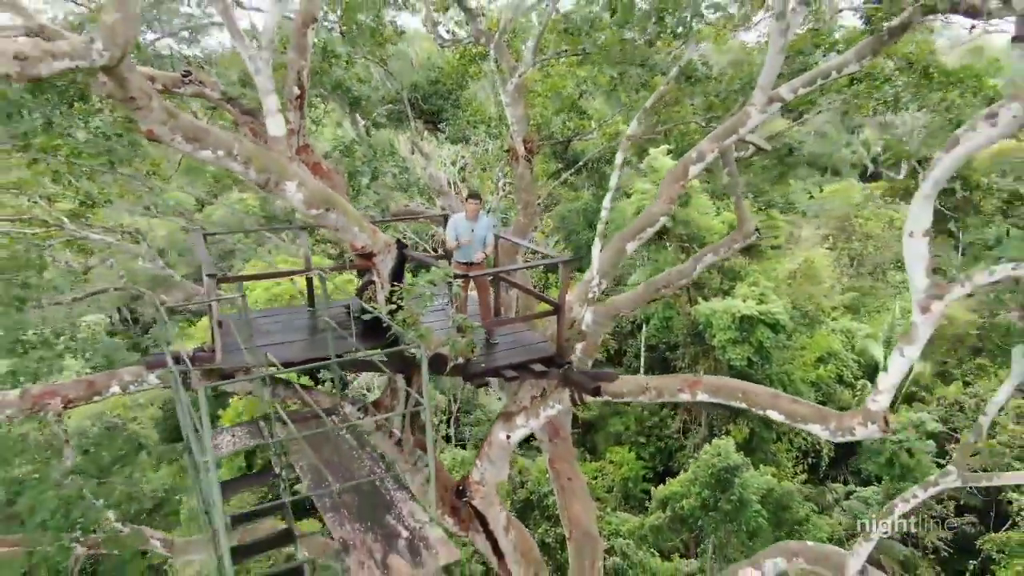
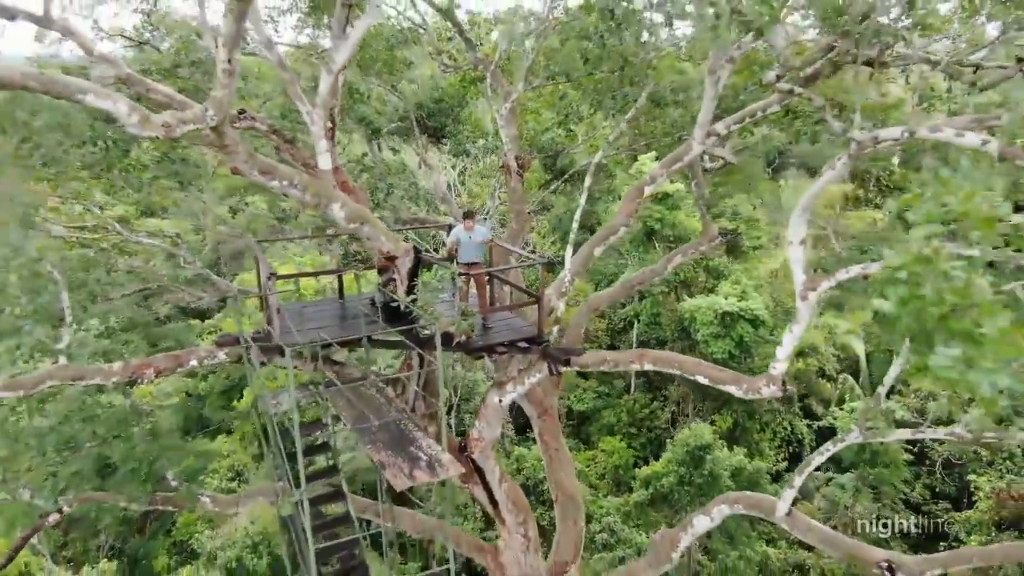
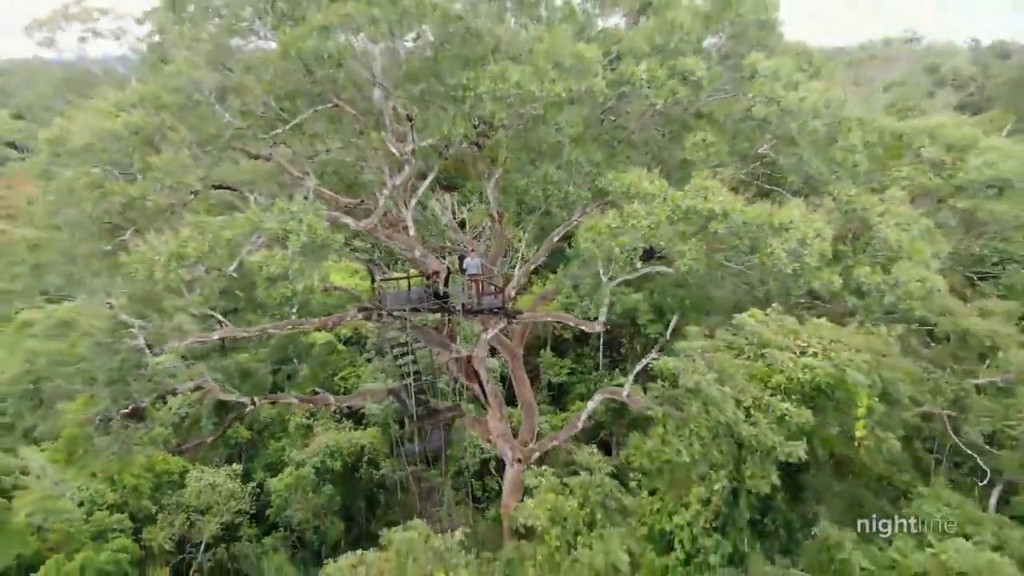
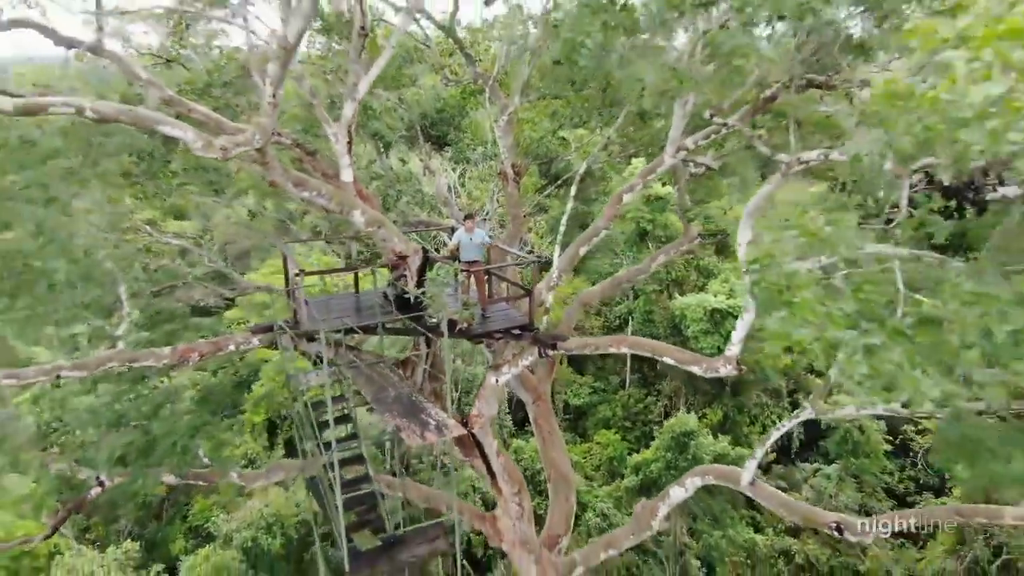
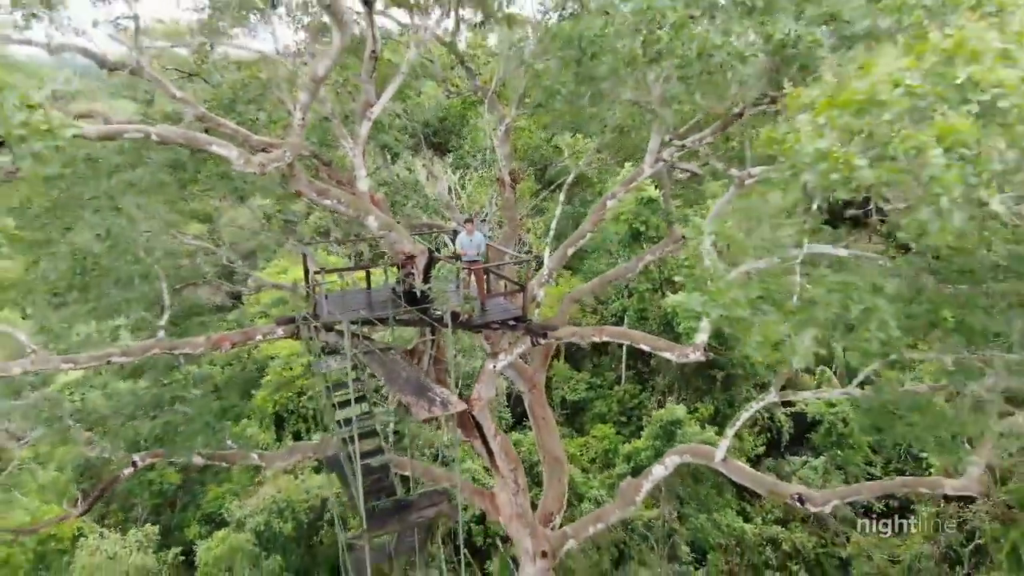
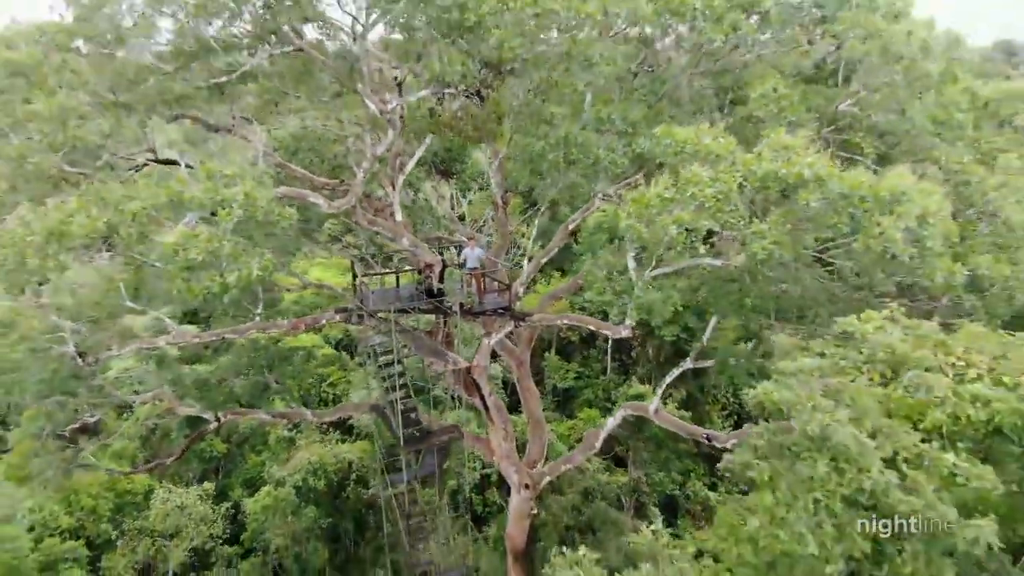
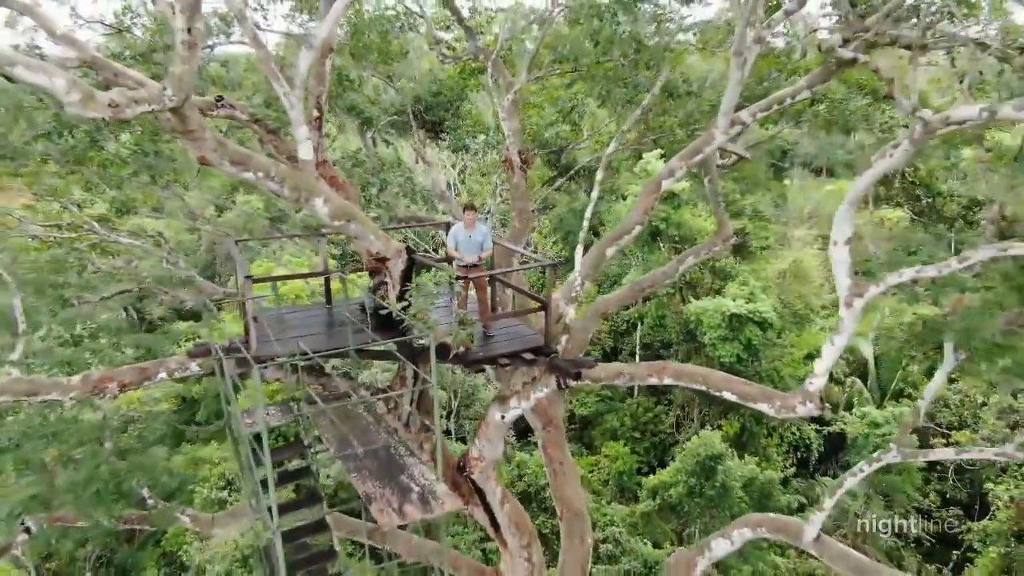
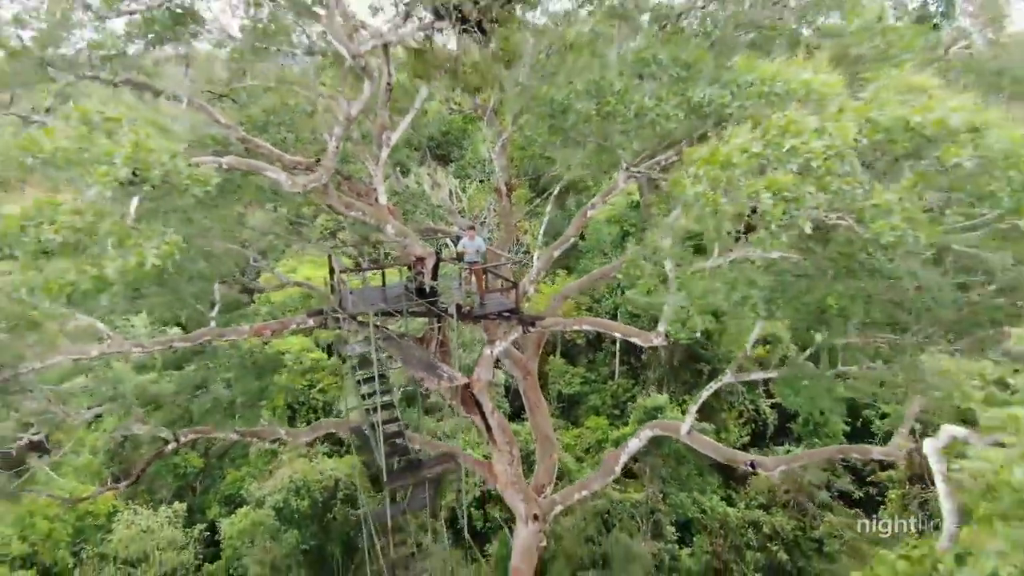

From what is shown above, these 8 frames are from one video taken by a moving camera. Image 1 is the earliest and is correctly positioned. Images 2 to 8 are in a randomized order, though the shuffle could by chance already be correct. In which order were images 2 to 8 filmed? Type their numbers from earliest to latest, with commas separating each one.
7, 2, 4, 5, 8, 6, 3
